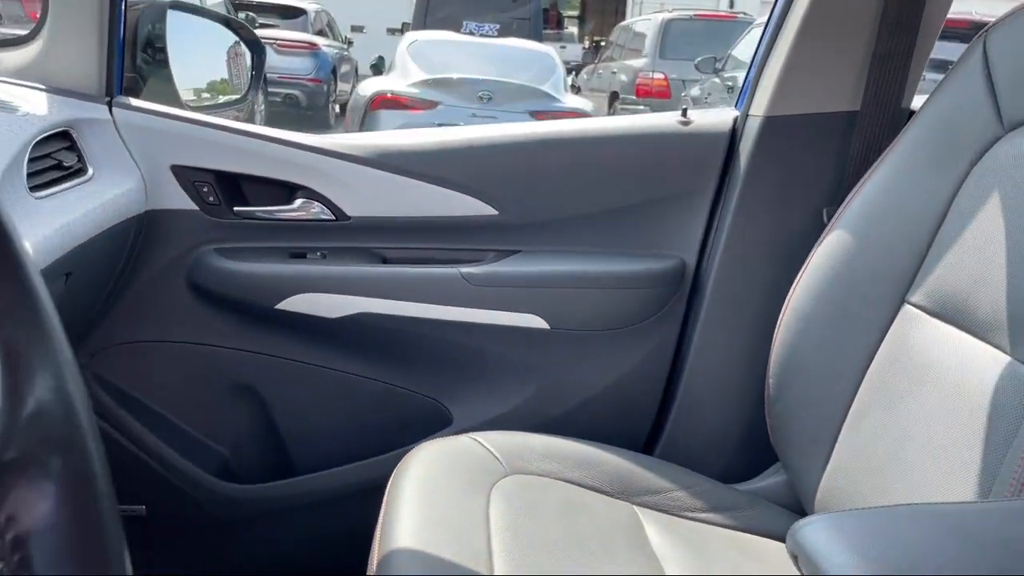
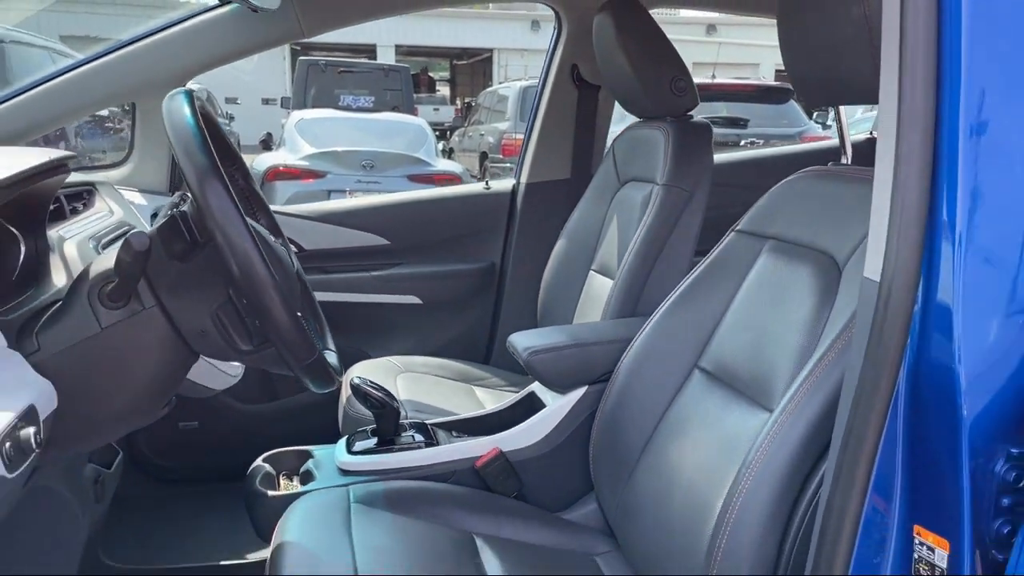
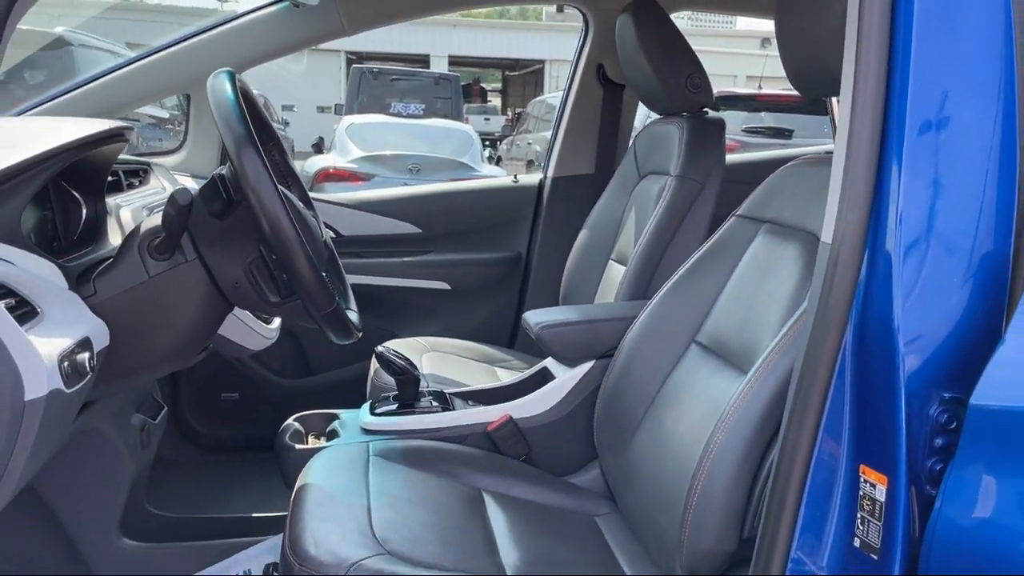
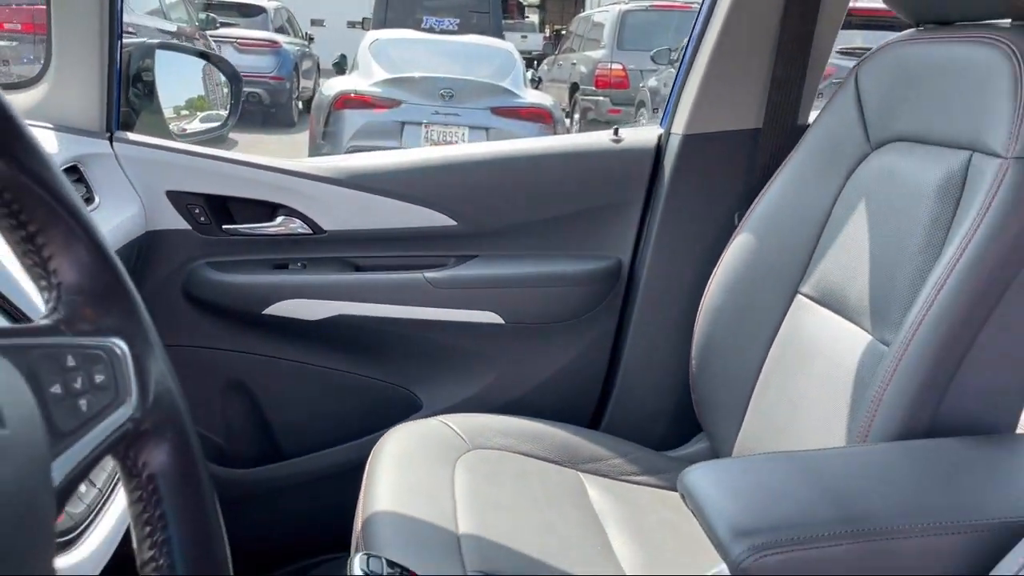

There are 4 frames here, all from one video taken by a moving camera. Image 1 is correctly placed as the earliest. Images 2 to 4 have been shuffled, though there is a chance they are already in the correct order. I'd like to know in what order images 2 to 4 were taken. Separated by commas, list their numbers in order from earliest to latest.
4, 2, 3
